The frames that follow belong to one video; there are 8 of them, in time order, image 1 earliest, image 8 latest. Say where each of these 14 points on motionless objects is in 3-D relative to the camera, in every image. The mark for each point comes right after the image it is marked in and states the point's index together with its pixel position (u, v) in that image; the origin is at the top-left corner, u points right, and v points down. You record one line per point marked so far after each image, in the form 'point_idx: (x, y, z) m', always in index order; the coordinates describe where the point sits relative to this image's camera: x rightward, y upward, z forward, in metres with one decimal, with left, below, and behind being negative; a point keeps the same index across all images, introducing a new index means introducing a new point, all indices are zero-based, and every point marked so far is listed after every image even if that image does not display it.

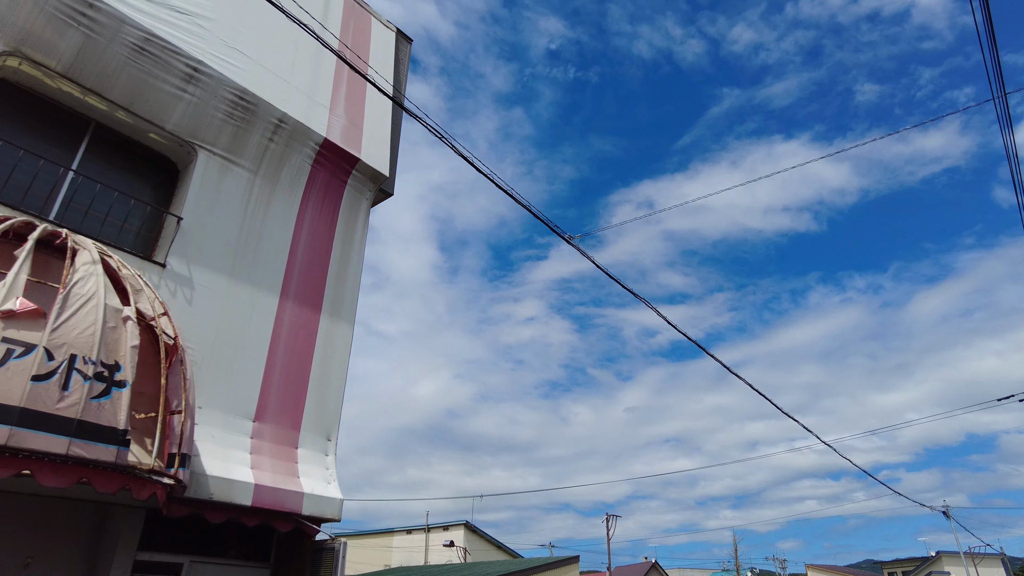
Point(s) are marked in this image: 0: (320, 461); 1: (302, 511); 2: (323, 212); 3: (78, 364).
0: (-2.1, -1.9, +7.1) m
1: (-2.1, -2.3, +6.5) m
2: (-2.4, +1.0, +8.4) m
3: (-3.0, -0.5, +4.4) m
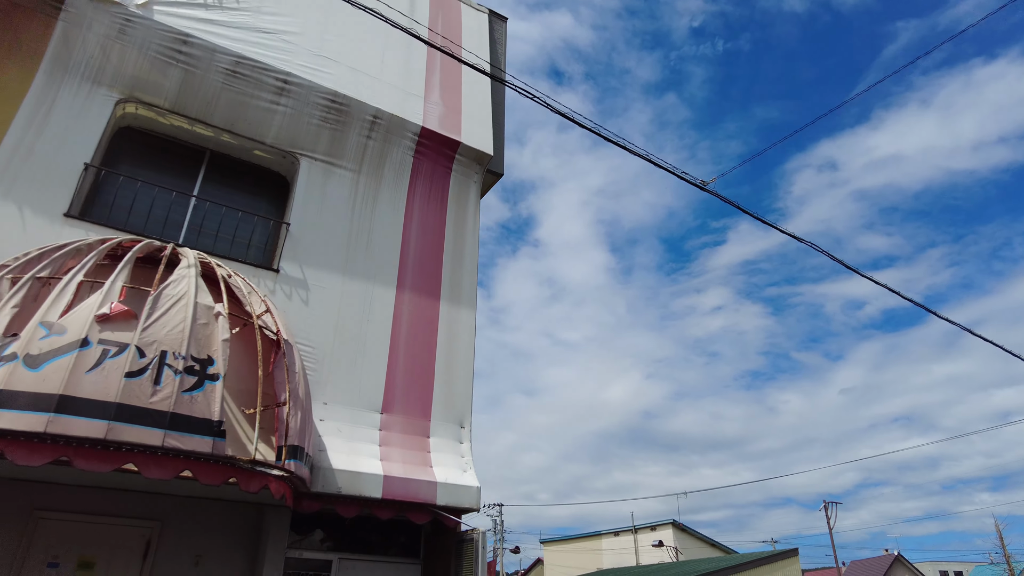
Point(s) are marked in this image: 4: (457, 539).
0: (-0.6, -1.7, +6.9) m
1: (-0.7, -2.1, +6.3) m
2: (-1.0, +1.1, +8.2) m
3: (-2.4, -0.5, +4.5) m
4: (-0.5, -2.5, +6.5) m
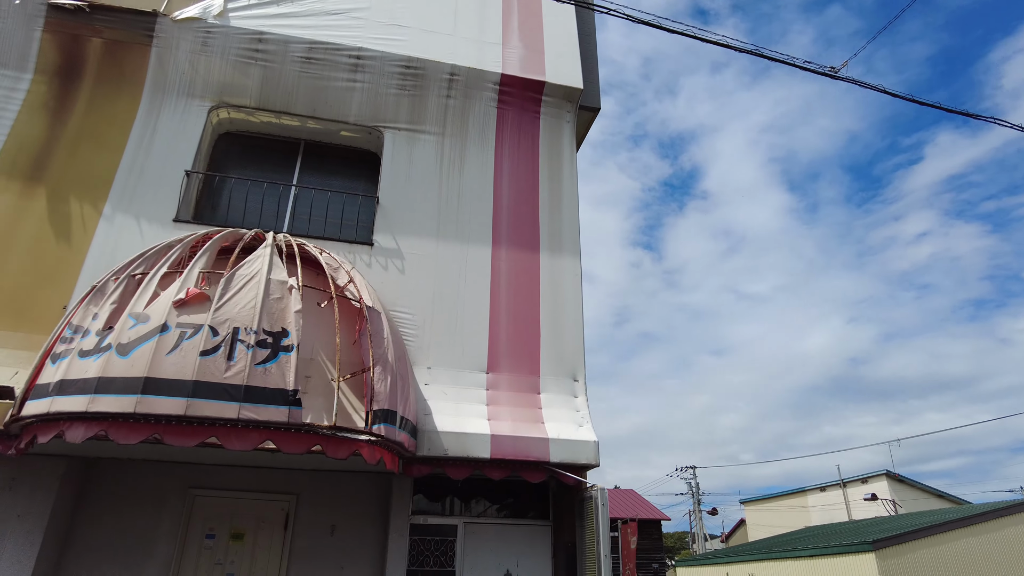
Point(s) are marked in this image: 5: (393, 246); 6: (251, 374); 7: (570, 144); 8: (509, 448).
0: (+0.6, -1.2, +6.5) m
1: (+0.4, -1.6, +5.9) m
2: (+0.1, +1.7, +7.8) m
3: (-1.9, -0.3, +4.6) m
4: (+0.6, -1.9, +6.1) m
5: (-1.3, +0.4, +6.9) m
6: (-1.8, -0.6, +4.5) m
7: (+0.7, +1.8, +8.1) m
8: (0.0, -1.5, +5.9) m
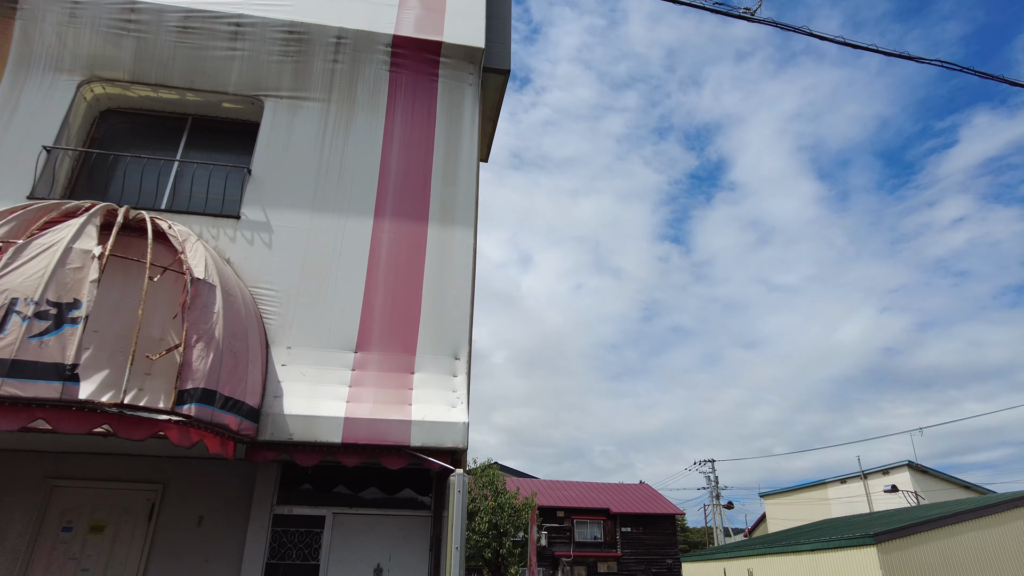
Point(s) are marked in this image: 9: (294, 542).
0: (-0.6, -0.9, +6.0) m
1: (-0.8, -1.3, +5.4) m
2: (-1.1, +2.0, +7.3) m
3: (-3.2, -0.1, +4.2) m
4: (-0.6, -1.7, +5.6) m
5: (-2.5, +0.7, +6.5) m
6: (-3.1, -0.4, +4.1) m
7: (-0.5, +2.1, +7.6) m
8: (-1.2, -1.2, +5.4) m
9: (-2.0, -2.3, +5.9) m
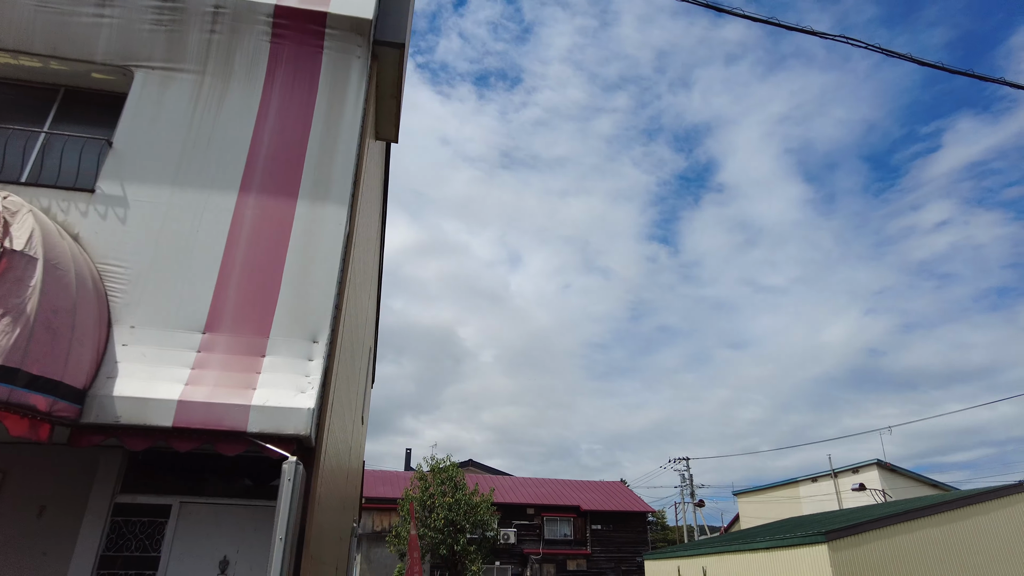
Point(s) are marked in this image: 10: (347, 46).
0: (-1.9, -0.7, +5.7) m
1: (-2.1, -1.1, +5.1) m
2: (-2.3, +2.2, +7.0) m
3: (-4.4, +0.1, +3.9) m
4: (-1.8, -1.5, +5.3) m
5: (-3.7, +0.9, +6.2) m
6: (-4.3, -0.2, +3.7) m
7: (-1.7, +2.3, +7.2) m
8: (-2.5, -1.0, +5.1) m
9: (-3.2, -2.1, +5.5) m
10: (-1.9, +2.7, +7.4) m
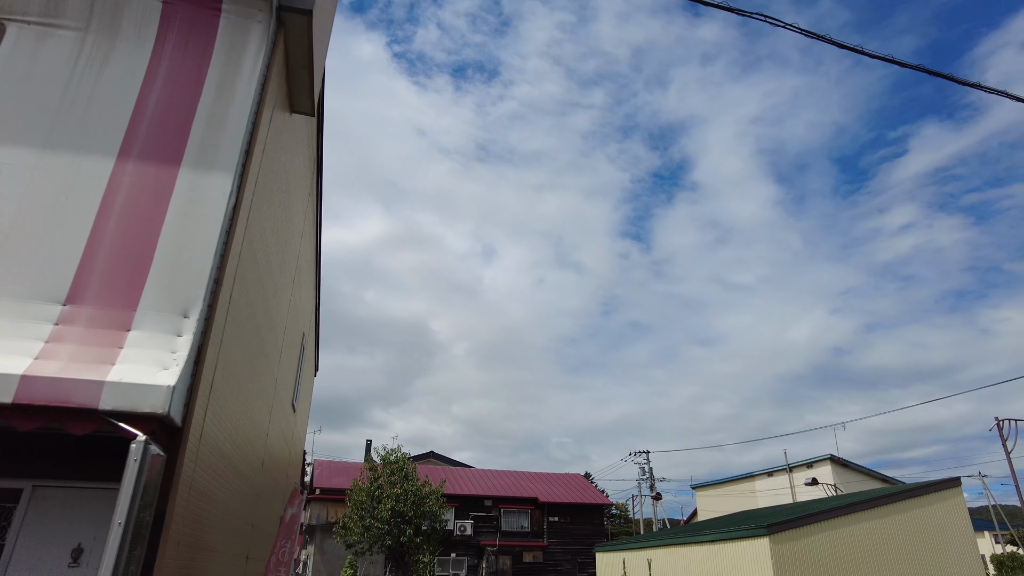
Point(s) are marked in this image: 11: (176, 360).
0: (-2.8, -0.4, +5.3) m
1: (-3.0, -0.9, +4.8) m
2: (-3.3, +2.4, +6.6) m
3: (-5.3, +0.4, +3.4) m
4: (-2.7, -1.2, +5.0) m
5: (-4.7, +1.2, +5.7) m
6: (-5.1, +0.1, +3.3) m
7: (-2.7, +2.5, +6.9) m
8: (-3.4, -0.7, +4.7) m
9: (-4.2, -1.8, +5.1) m
10: (-2.8, +3.0, +7.0) m
11: (-2.7, -0.6, +5.2) m
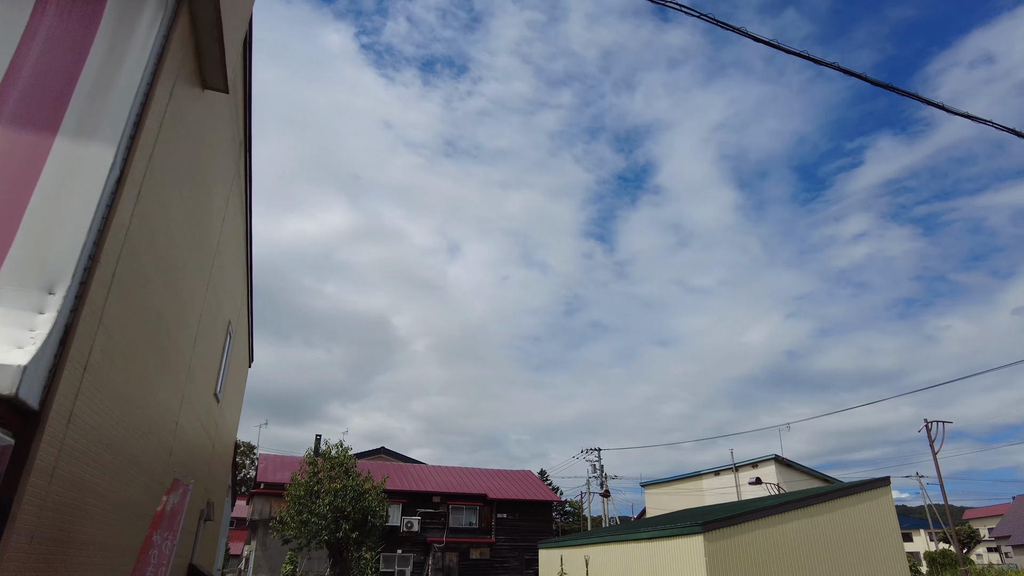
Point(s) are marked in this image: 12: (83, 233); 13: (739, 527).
0: (-3.7, -0.2, +4.9) m
1: (-3.9, -0.6, +4.4) m
2: (-4.2, +2.6, +6.2) m
3: (-6.0, +0.6, +2.9) m
4: (-3.6, -1.0, +4.6) m
5: (-5.5, +1.4, +5.2) m
6: (-5.9, +0.3, +2.8) m
7: (-3.6, +2.7, +6.5) m
8: (-4.2, -0.5, +4.3) m
9: (-5.1, -1.6, +4.7) m
10: (-3.7, +3.2, +6.6) m
11: (-3.5, -0.4, +4.8) m
12: (-3.5, +0.4, +5.4) m
13: (+6.5, -6.9, +18.8) m
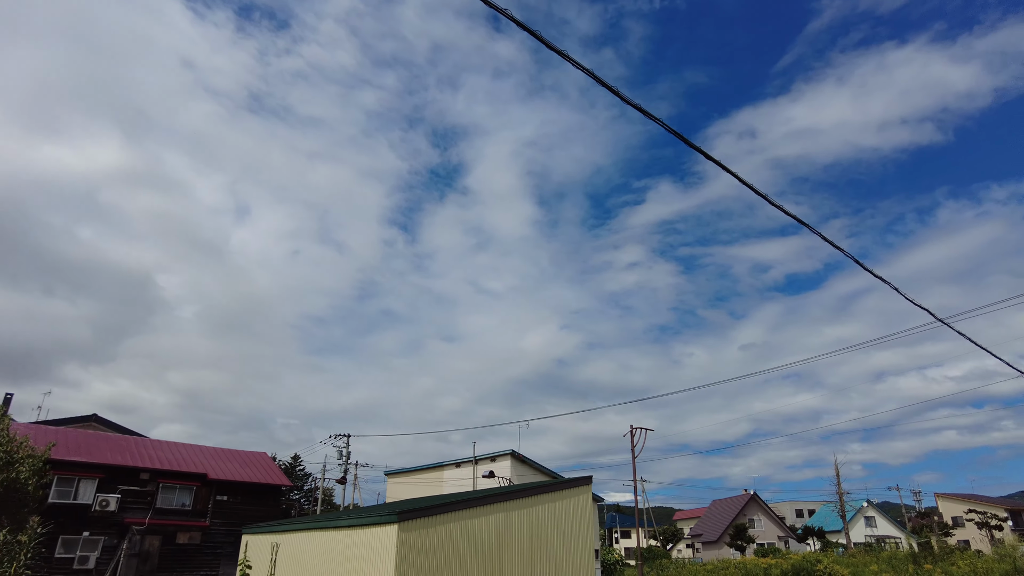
0: (-6.4, +1.0, +2.3) m
1: (-6.5, +0.6, +1.7) m
2: (-6.8, +4.0, +3.4) m
3: (-7.8, +2.1, -0.4) m
4: (-6.4, +0.2, +2.0) m
5: (-8.0, +2.9, +2.0) m
6: (-7.7, +1.8, -0.4) m
7: (-6.4, +4.0, +3.8) m
8: (-6.8, +0.8, +1.5) m
9: (-7.8, -0.1, +1.6) m
10: (-6.5, +4.5, +3.9) m
11: (-6.3, +0.9, +2.3) m
12: (-6.3, +1.7, +2.8) m
13: (-2.1, -6.5, +18.6) m
